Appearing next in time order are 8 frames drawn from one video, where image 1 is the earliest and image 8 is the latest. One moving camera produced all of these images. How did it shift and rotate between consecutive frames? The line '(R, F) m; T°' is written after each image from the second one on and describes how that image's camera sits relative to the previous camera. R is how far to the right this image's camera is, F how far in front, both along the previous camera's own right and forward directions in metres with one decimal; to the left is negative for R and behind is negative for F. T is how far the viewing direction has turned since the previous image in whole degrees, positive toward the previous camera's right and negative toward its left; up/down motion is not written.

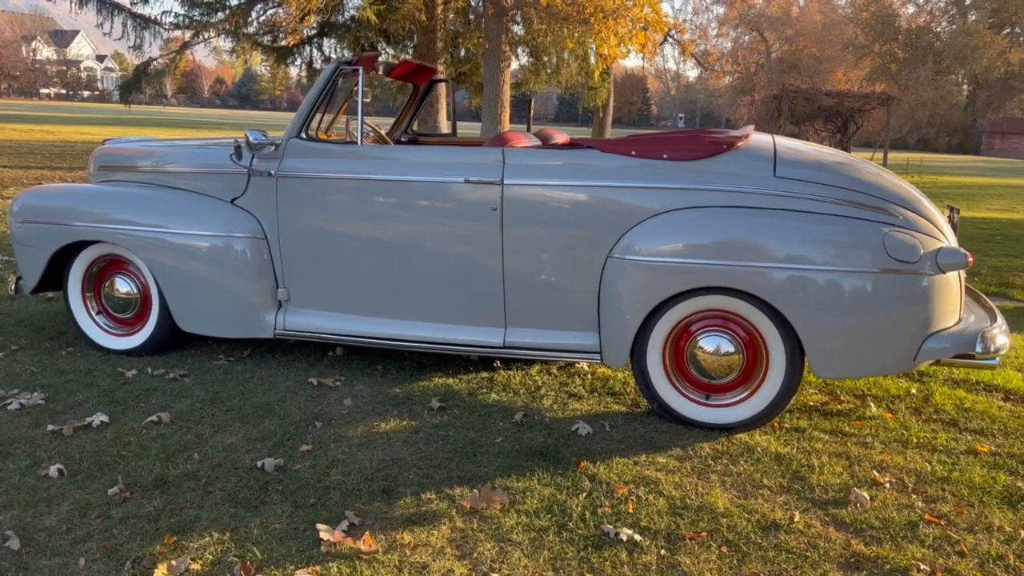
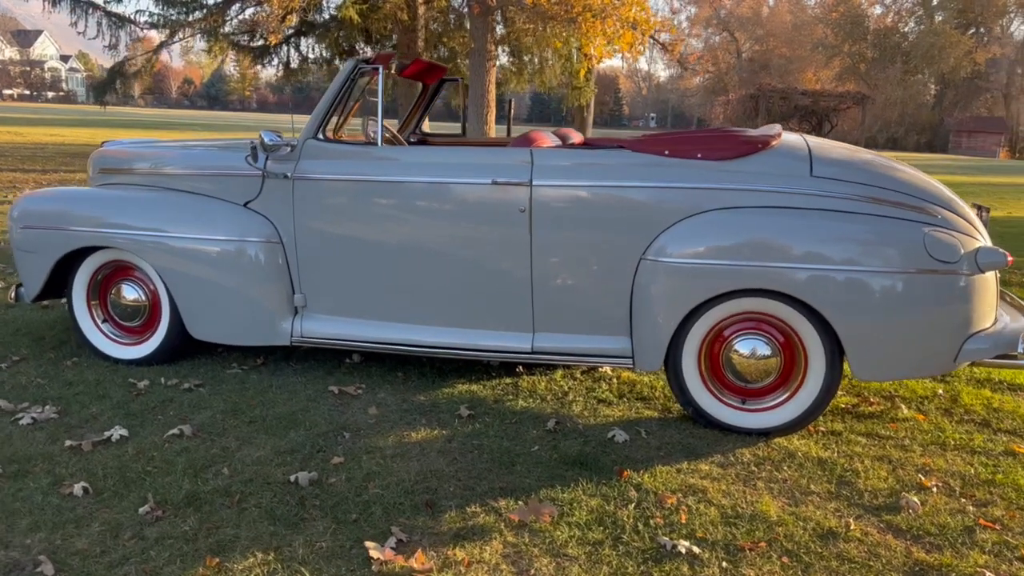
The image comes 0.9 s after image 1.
(-0.3, +0.1) m; +2°
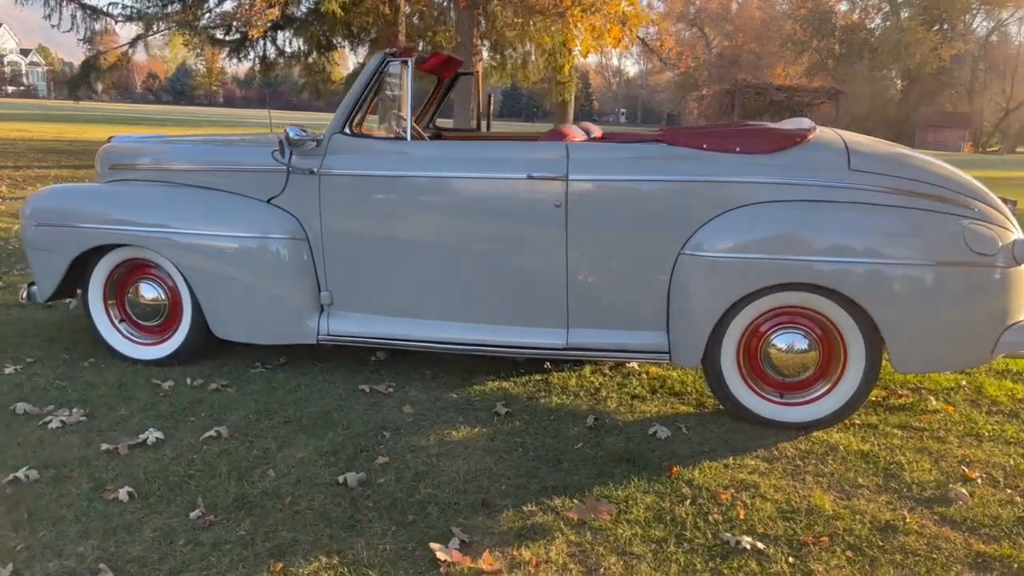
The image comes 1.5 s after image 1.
(-0.3, 0.0) m; +2°
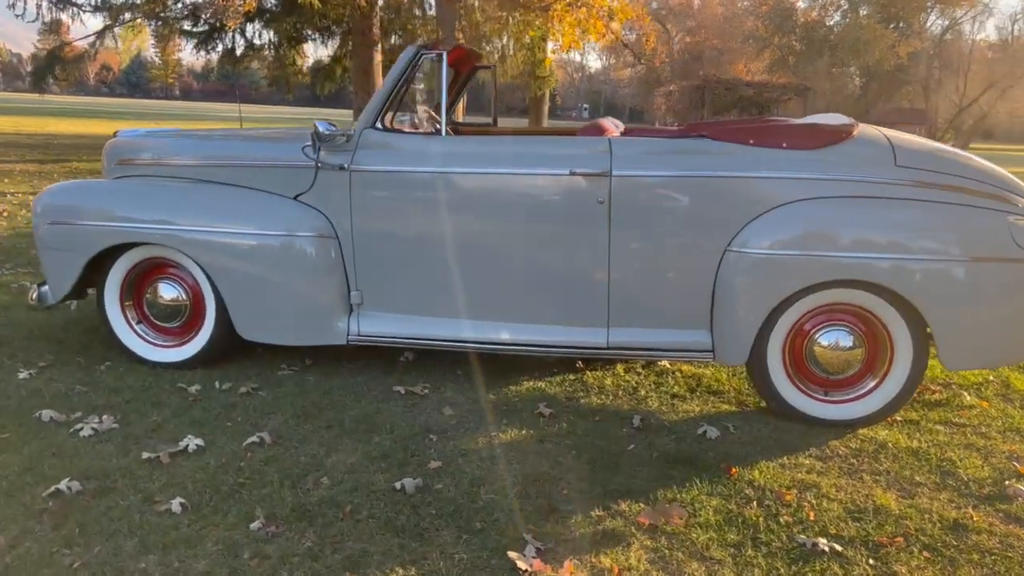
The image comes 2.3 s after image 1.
(-0.4, +0.1) m; +3°
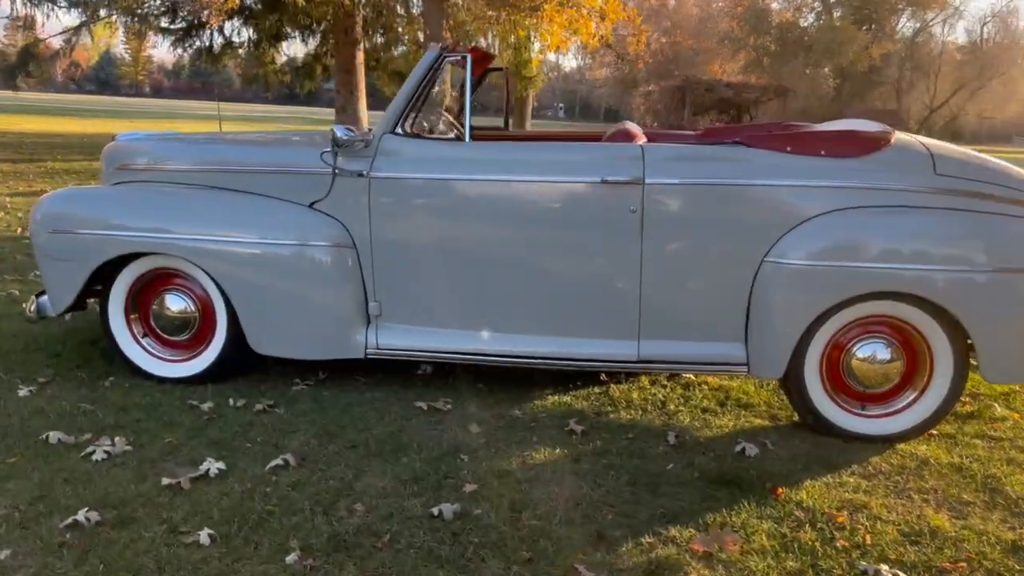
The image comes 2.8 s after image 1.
(-0.2, +0.1) m; +2°
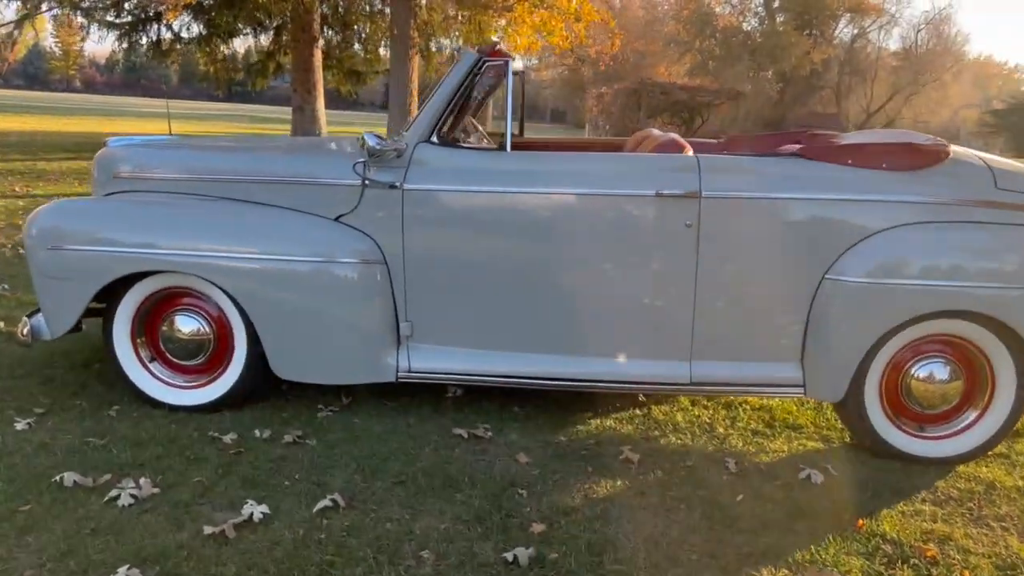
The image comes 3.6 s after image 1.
(-0.4, +0.2) m; +4°
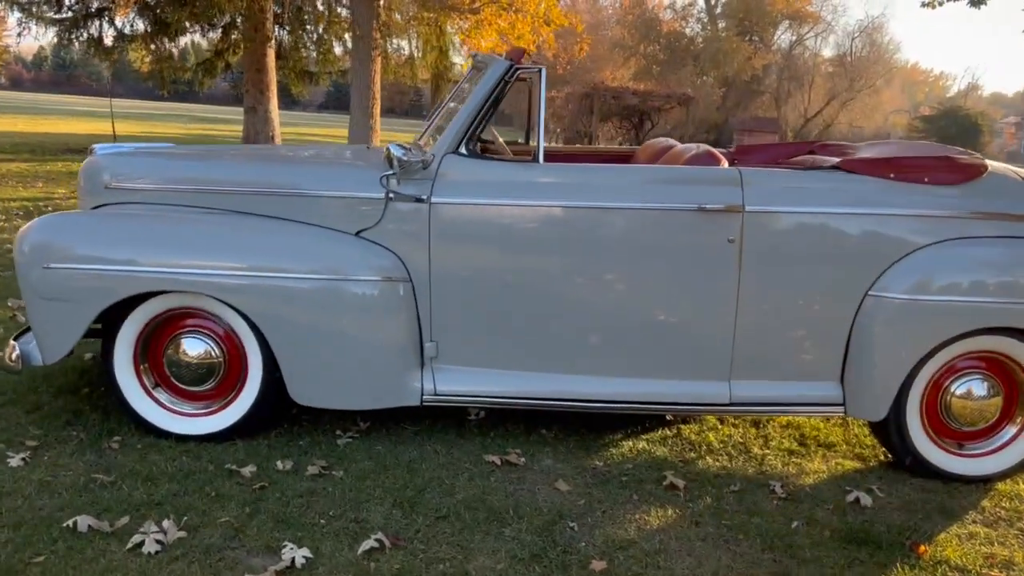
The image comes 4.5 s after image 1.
(-0.4, +0.2) m; +4°
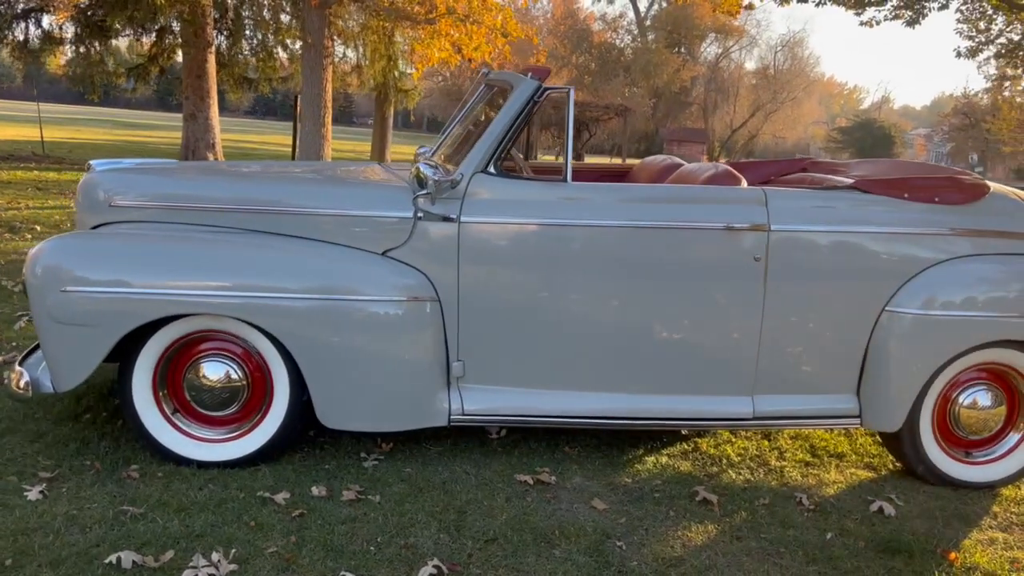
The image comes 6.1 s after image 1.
(-0.4, 0.0) m; +5°
